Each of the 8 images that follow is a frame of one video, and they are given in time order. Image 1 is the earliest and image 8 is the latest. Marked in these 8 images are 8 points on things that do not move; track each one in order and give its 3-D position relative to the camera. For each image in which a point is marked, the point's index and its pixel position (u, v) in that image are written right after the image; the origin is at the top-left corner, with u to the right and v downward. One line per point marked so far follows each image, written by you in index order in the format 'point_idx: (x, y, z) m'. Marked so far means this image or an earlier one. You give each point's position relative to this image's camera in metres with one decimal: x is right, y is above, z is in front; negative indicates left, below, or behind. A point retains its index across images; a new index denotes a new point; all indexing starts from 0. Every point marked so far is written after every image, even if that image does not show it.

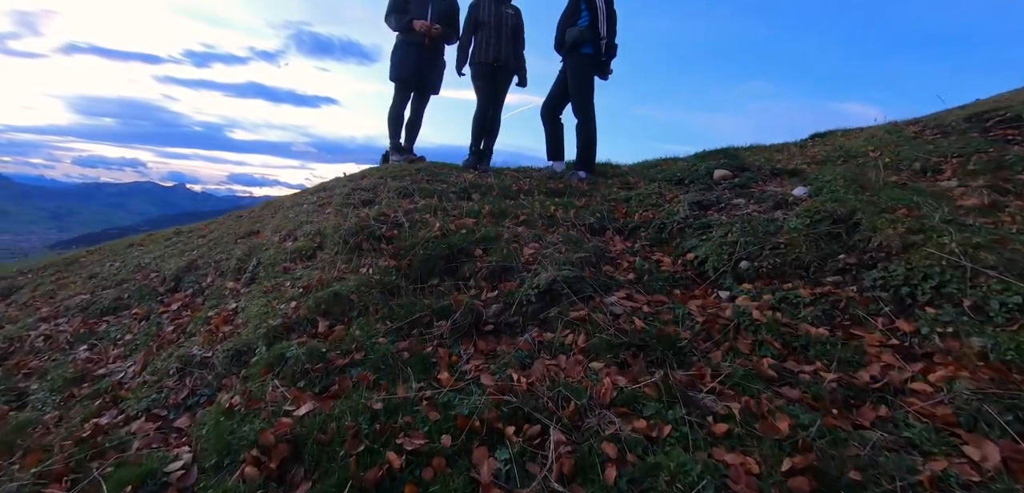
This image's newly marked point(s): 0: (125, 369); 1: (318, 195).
0: (-2.7, -0.9, +3.3) m
1: (-2.3, +0.6, +5.5) m
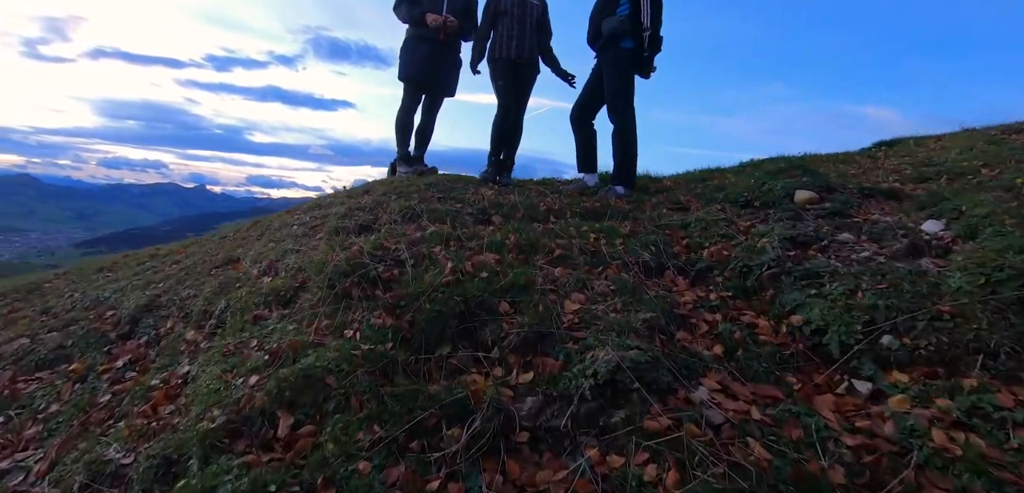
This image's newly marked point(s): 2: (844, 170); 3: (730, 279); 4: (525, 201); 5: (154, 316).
0: (-2.5, -1.1, +2.4) m
1: (-2.0, +0.3, +4.7) m
2: (+4.1, +0.9, +5.6) m
3: (+1.4, -0.2, +3.0) m
4: (+0.1, +0.5, +4.7) m
5: (-2.9, -0.6, +3.7) m
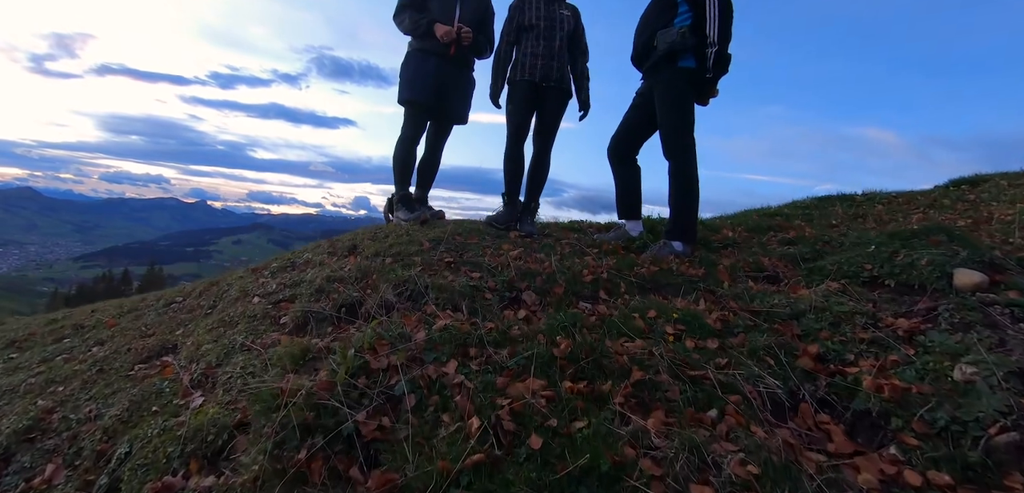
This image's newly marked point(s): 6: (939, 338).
0: (-2.3, -1.7, +1.2) m
1: (-1.8, -0.3, +3.6) m
2: (+4.3, +0.2, +4.5) m
3: (+1.7, -0.8, +1.8) m
4: (+0.4, -0.2, +3.6) m
5: (-2.6, -1.1, +2.5) m
6: (+2.1, -0.5, +2.3) m
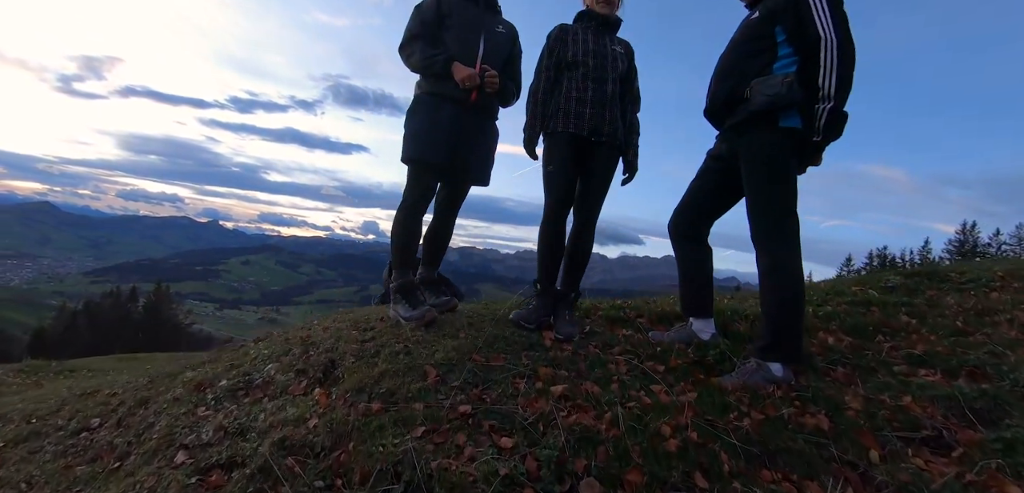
0: (-2.1, -2.2, +0.1) m
1: (-1.6, -0.9, +2.5) m
2: (+4.6, -0.7, +3.4) m
3: (+1.9, -1.4, +0.7) m
4: (+0.6, -0.9, +2.5) m
5: (-2.4, -1.7, +1.4) m
6: (+2.3, -1.2, +1.2) m
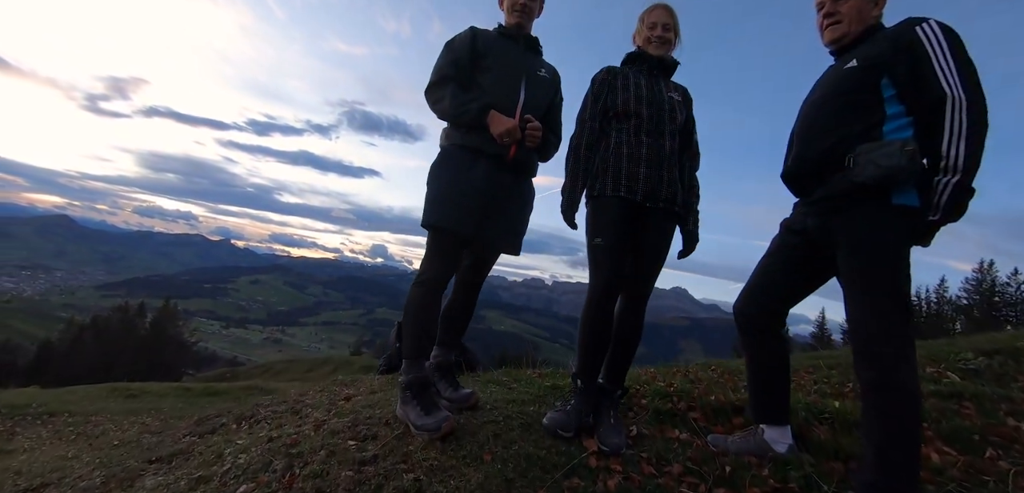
0: (-2.0, -2.5, -0.6) m
1: (-1.4, -1.4, +1.9) m
2: (+4.8, -1.3, +2.7) m
3: (+2.0, -1.9, 0.0) m
4: (+0.8, -1.4, +1.8) m
5: (-2.3, -2.0, +0.8) m
6: (+2.4, -1.6, +0.5) m
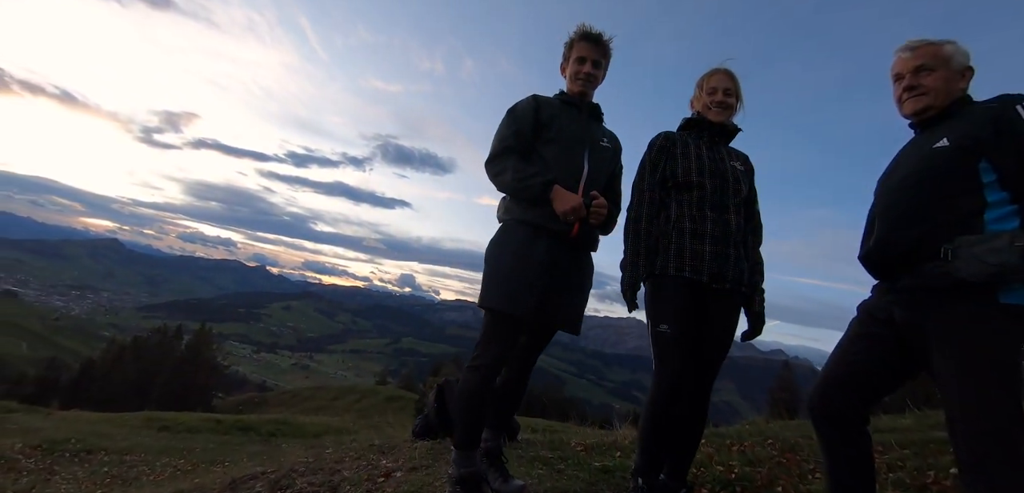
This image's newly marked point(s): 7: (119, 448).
0: (-1.9, -2.7, -0.8) m
1: (-1.1, -1.8, +1.7) m
2: (+5.0, -1.9, +2.2) m
3: (+2.1, -2.2, -0.4) m
4: (+1.0, -1.8, +1.5) m
5: (-2.1, -2.3, +0.6) m
6: (+2.6, -2.0, +0.1) m
7: (-8.0, -4.1, +9.5) m
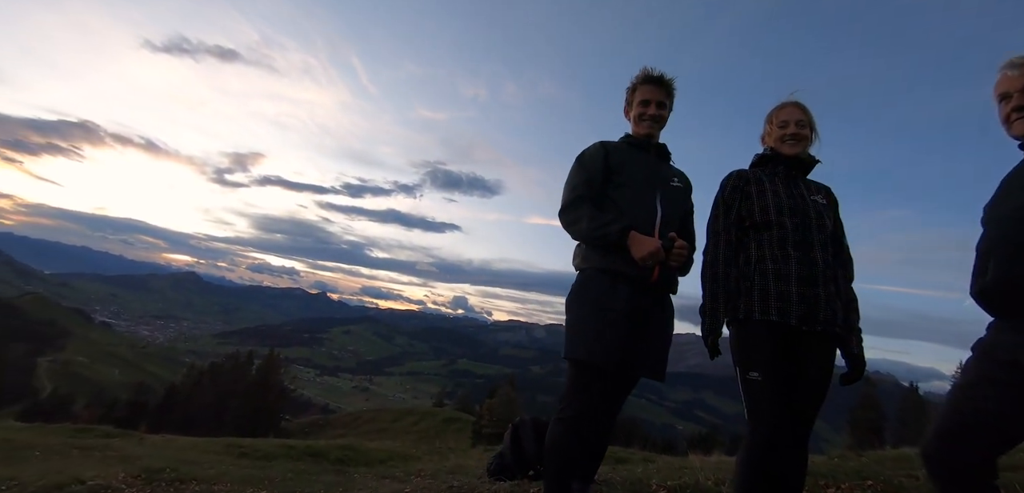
0: (-1.7, -2.9, -0.6) m
1: (-0.7, -2.0, +1.8) m
2: (+5.5, -1.9, +1.6) m
3: (+2.3, -2.3, -0.7) m
4: (+1.4, -2.0, +1.4) m
5: (-1.8, -2.6, +0.8) m
6: (+2.8, -2.0, -0.3) m
7: (-6.6, -5.0, +10.1) m
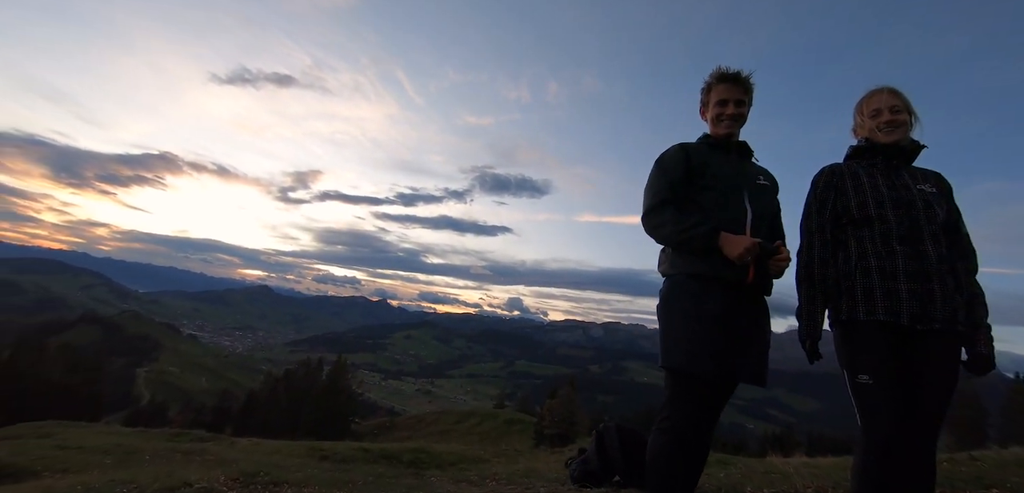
0: (-1.4, -3.1, -0.4) m
1: (-0.2, -2.1, +1.8) m
2: (+5.9, -1.7, +1.0) m
3: (+2.5, -2.2, -0.9) m
4: (+1.9, -2.0, +1.2) m
5: (-1.3, -2.8, +1.0) m
6: (+3.1, -2.0, -0.6) m
7: (-5.0, -5.4, +10.8) m
